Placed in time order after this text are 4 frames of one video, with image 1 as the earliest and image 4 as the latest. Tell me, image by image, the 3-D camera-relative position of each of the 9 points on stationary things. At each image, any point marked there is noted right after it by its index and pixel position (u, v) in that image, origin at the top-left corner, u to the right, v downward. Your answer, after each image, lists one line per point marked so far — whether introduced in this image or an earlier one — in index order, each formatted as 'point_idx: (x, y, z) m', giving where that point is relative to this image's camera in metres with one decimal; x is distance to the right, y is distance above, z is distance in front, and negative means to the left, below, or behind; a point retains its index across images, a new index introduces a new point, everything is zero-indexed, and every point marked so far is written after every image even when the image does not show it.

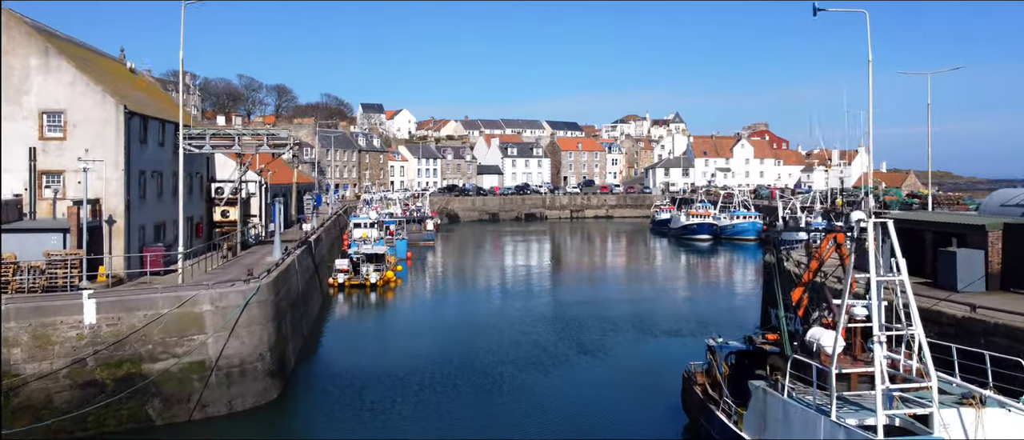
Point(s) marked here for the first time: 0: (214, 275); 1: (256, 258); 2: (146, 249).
0: (-4.2, -0.8, +11.0) m
1: (-4.5, -0.7, +13.5) m
2: (-5.9, -0.5, +12.5) m
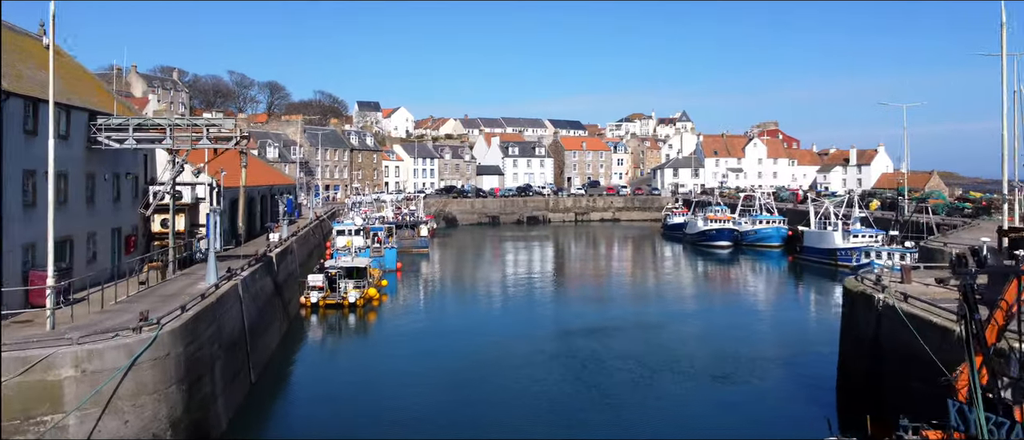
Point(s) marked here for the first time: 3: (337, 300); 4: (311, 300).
0: (-4.2, -1.0, +7.9) m
1: (-4.4, -0.9, +10.4) m
2: (-5.8, -0.7, +9.4) m
3: (-4.1, -1.9, +18.3) m
4: (-4.7, -1.9, +17.9) m
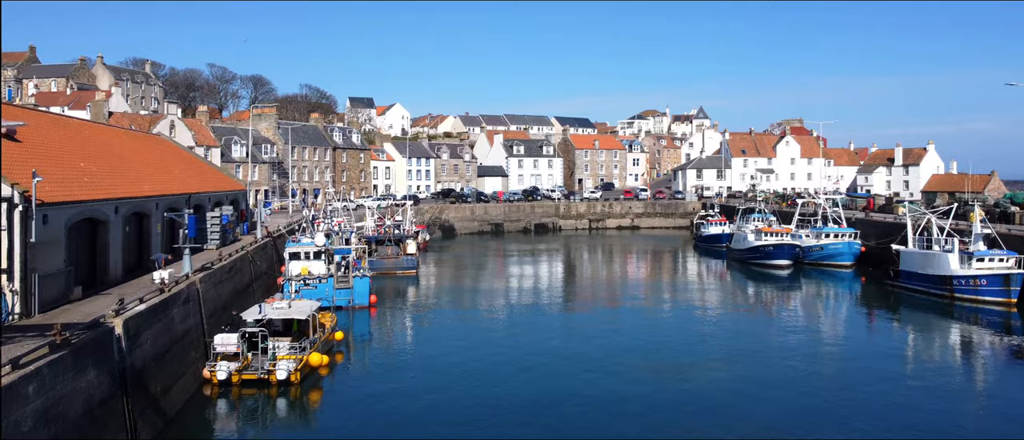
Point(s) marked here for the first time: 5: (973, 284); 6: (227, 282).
0: (-4.0, -1.4, +1.6) m
1: (-4.2, -1.3, +4.1) m
2: (-5.6, -1.1, +3.1) m
3: (-3.9, -2.3, +12.0) m
4: (-4.4, -2.3, +11.6) m
5: (+11.6, -1.6, +19.4) m
6: (-5.3, -1.2, +14.4) m
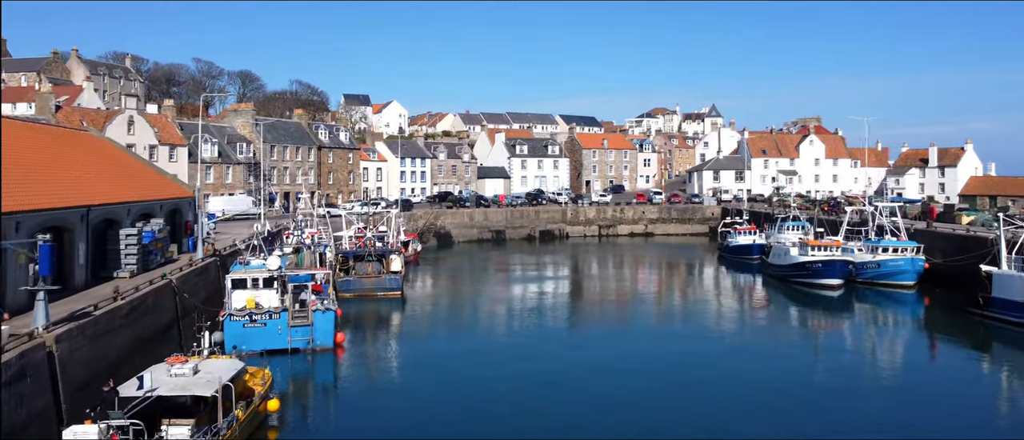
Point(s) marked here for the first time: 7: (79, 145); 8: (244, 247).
0: (-4.0, -1.8, -2.4) m
1: (-4.2, -1.7, +0.1) m
2: (-5.6, -1.5, -0.9) m
3: (-3.8, -2.7, +8.0) m
4: (-4.4, -2.7, +7.6) m
5: (+11.6, -1.9, +15.3) m
6: (-5.3, -1.5, +10.4) m
7: (-10.3, +1.7, +18.2) m
8: (-6.5, -0.7, +18.6) m
